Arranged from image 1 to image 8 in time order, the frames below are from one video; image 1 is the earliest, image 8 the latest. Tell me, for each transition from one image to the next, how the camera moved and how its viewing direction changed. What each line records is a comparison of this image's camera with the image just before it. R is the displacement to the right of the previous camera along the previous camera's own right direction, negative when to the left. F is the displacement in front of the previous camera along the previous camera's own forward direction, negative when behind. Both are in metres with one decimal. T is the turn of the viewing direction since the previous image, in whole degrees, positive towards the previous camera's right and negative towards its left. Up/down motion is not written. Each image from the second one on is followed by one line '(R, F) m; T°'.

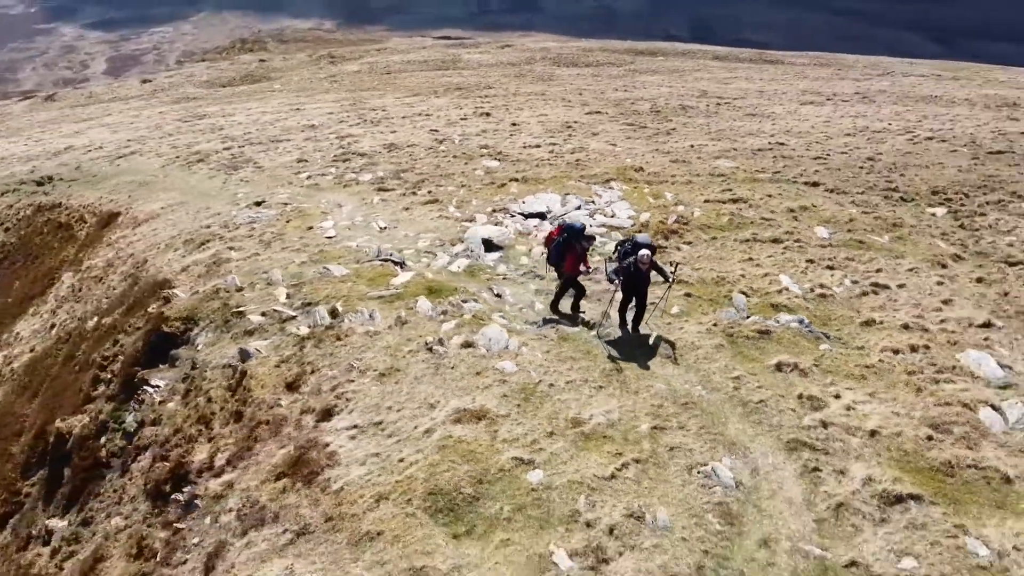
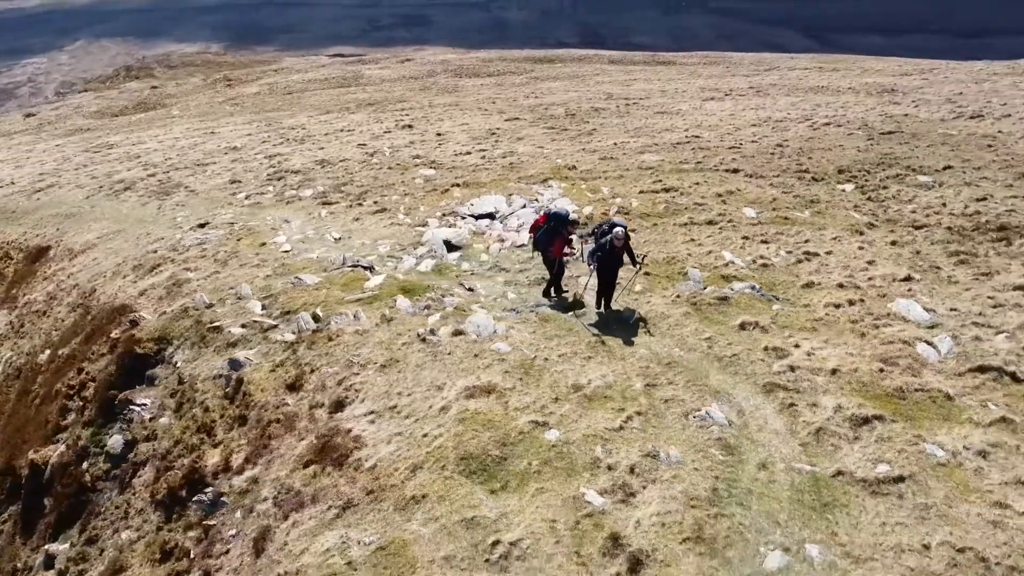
(-0.8, -0.7) m; +6°
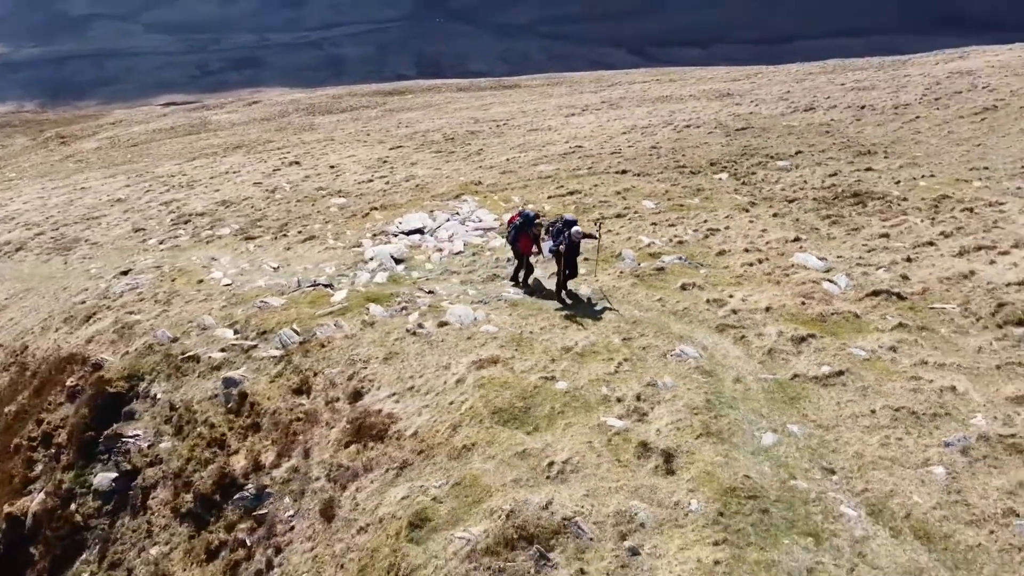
(-1.4, -1.2) m; +10°
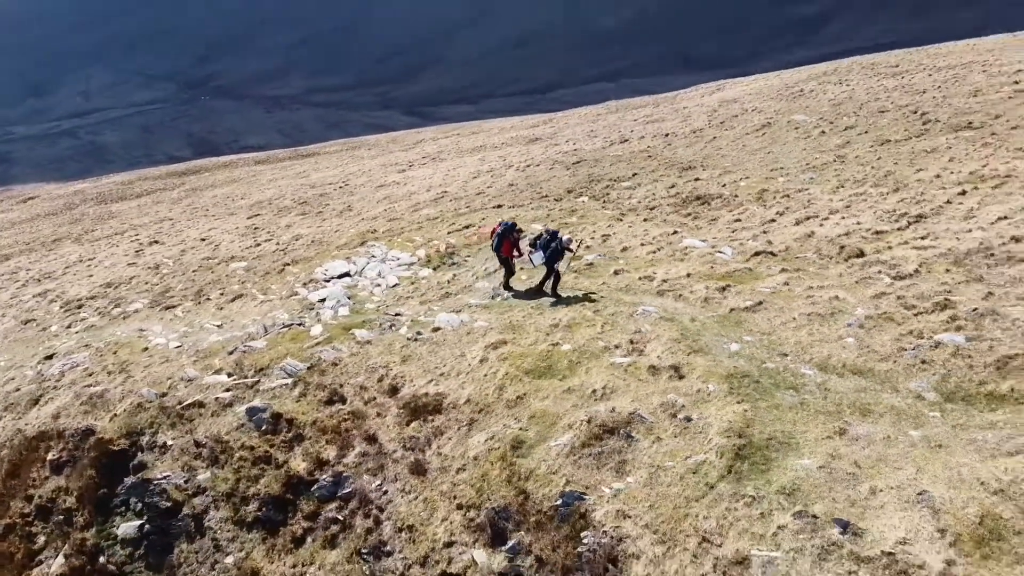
(-2.7, -2.1) m; +14°
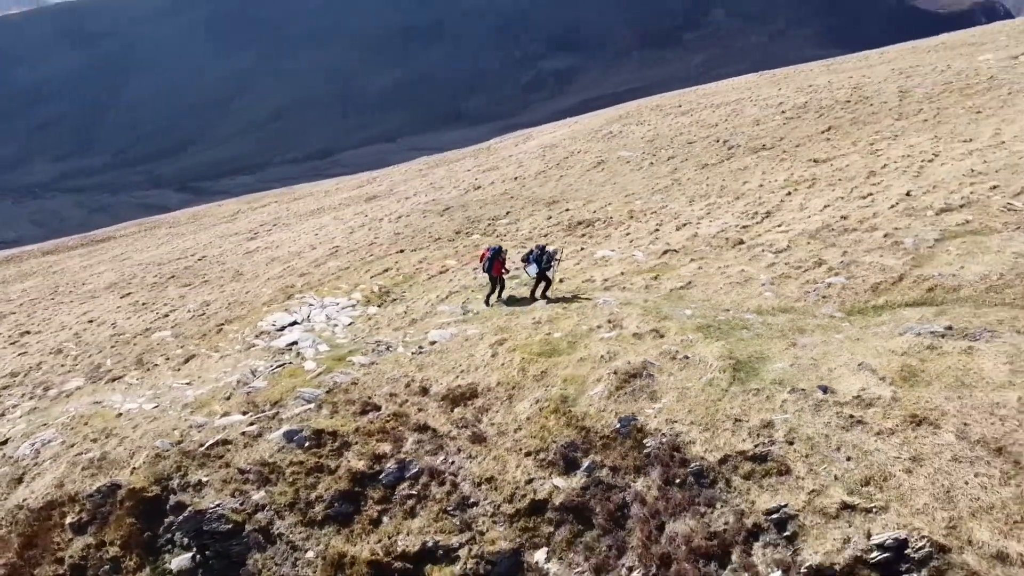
(-3.4, -2.5) m; +14°
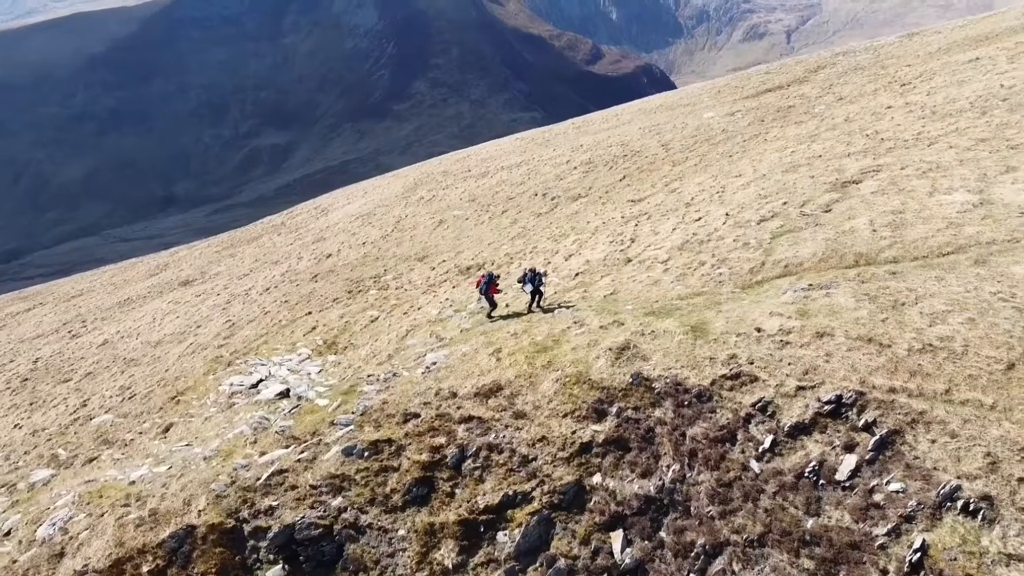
(-5.7, -3.6) m; +19°
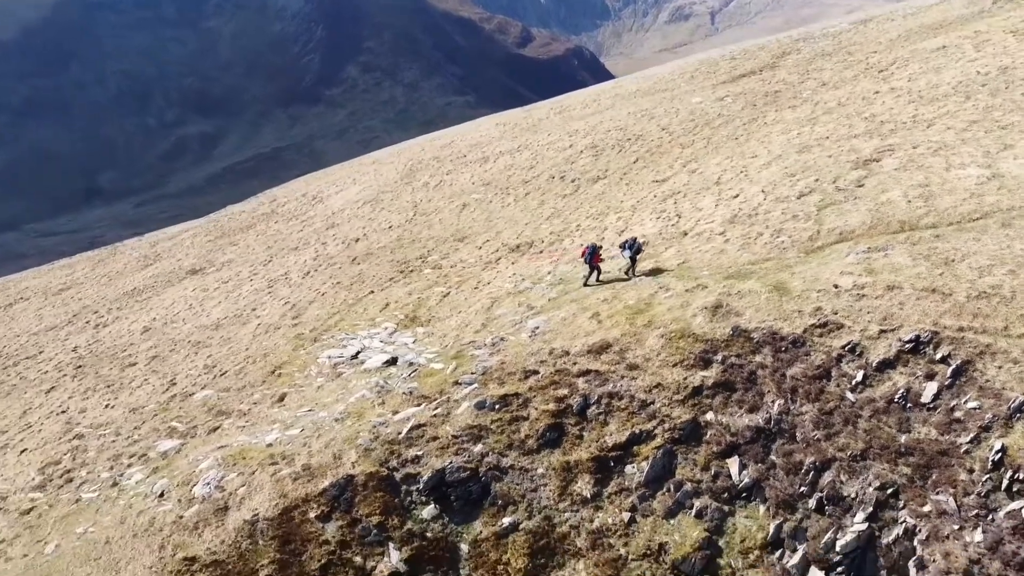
(-4.2, -2.3) m; +5°
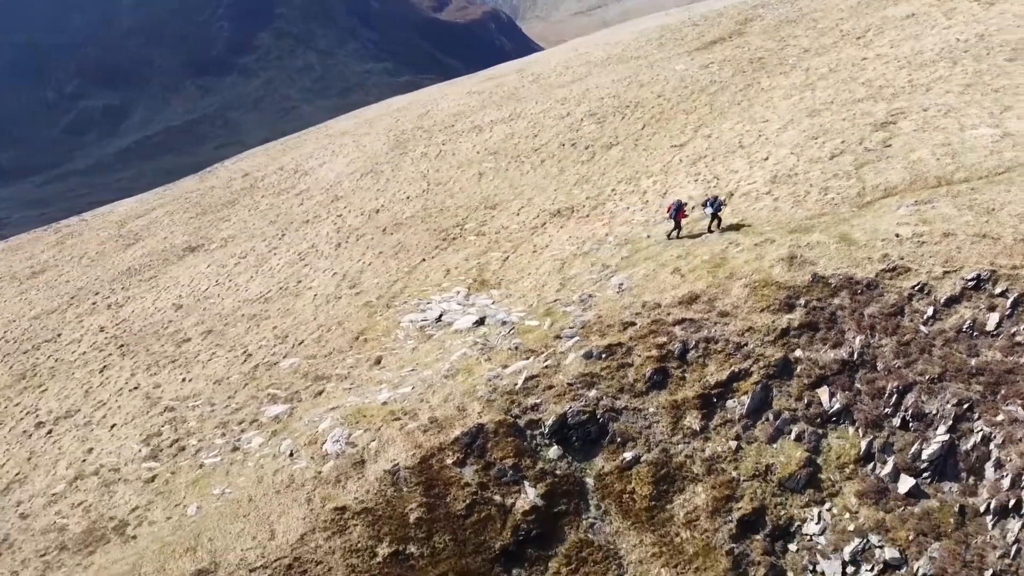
(-4.7, -1.7) m; +5°
